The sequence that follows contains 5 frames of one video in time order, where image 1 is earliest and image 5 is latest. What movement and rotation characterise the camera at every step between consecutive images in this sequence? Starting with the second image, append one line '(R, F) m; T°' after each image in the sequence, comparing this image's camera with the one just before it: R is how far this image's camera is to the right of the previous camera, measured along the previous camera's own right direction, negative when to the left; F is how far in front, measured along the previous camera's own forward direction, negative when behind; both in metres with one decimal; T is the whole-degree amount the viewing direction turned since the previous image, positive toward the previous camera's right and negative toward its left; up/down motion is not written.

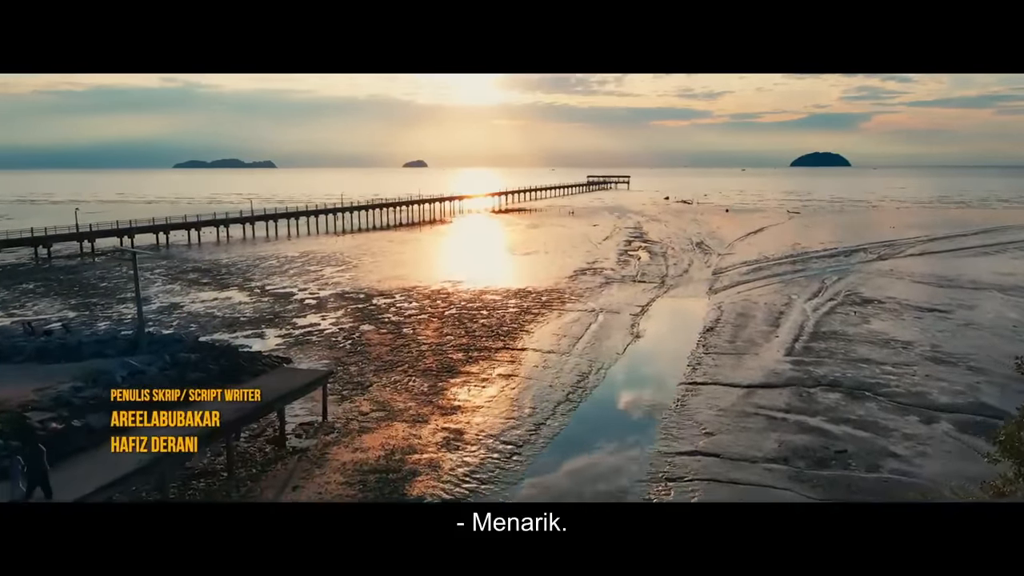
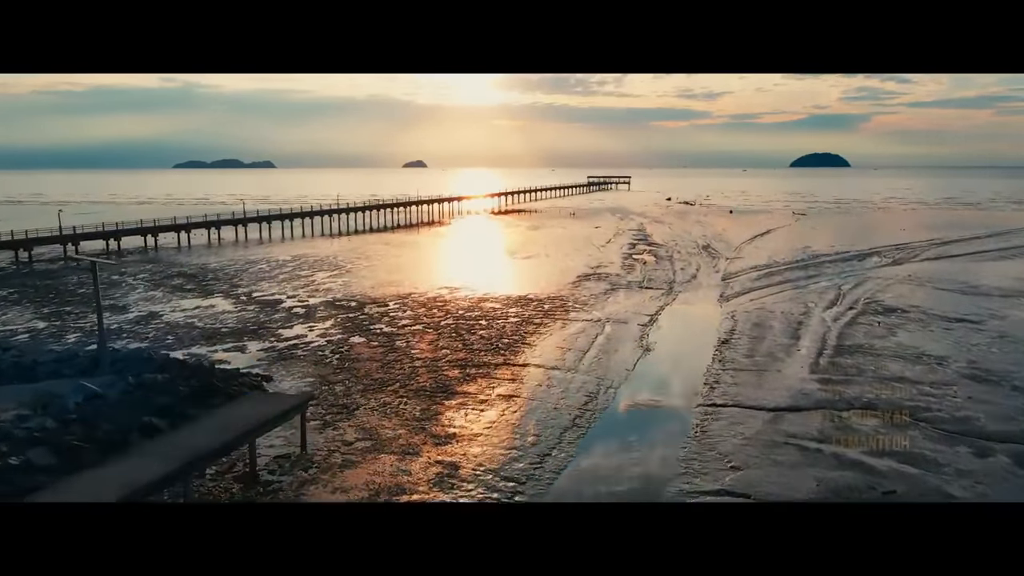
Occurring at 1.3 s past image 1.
(0.0, +0.9) m; 0°
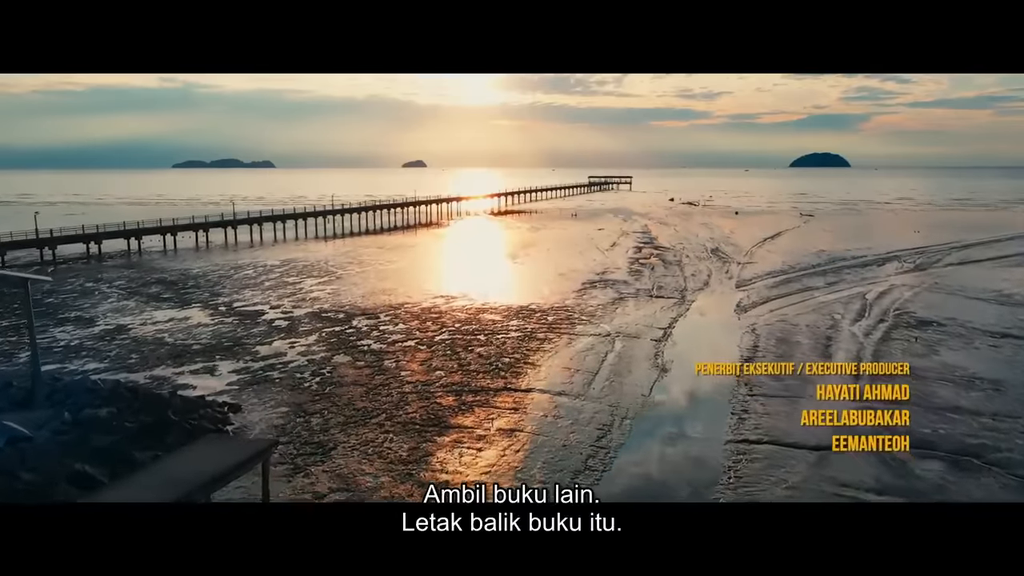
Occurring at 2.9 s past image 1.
(0.0, +1.1) m; 0°
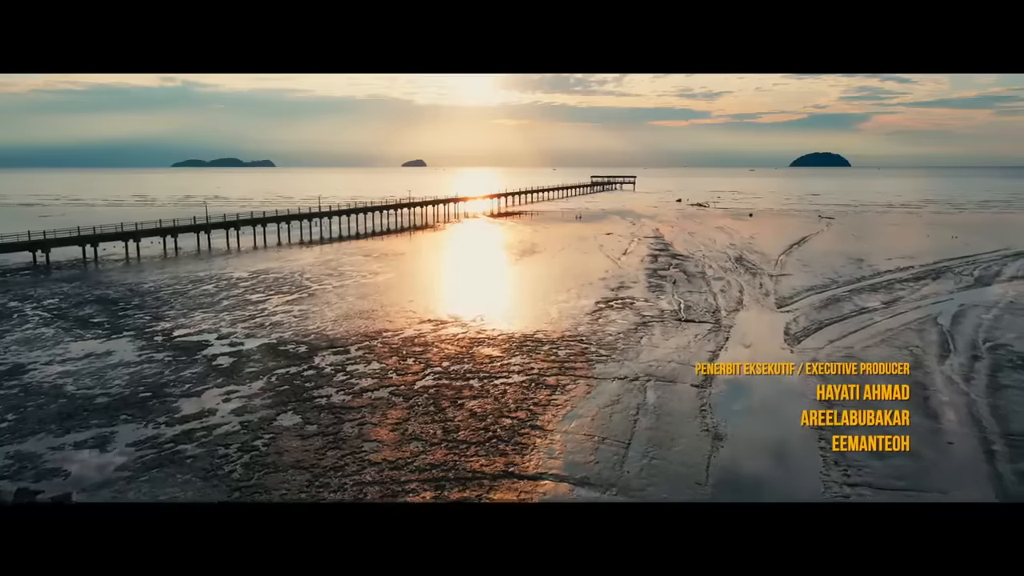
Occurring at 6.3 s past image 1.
(0.0, +2.6) m; 0°
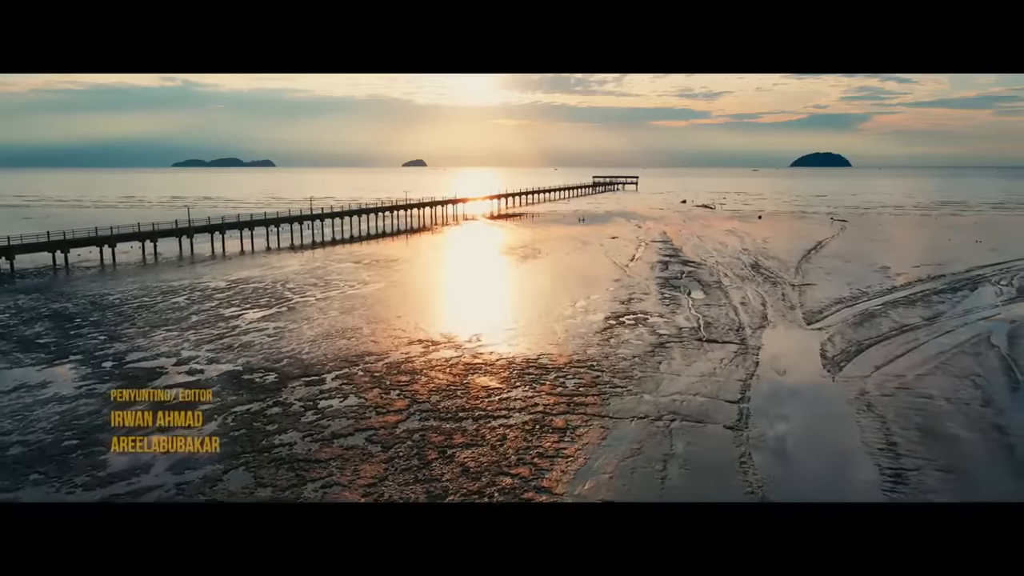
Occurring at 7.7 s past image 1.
(0.0, +1.5) m; 0°
